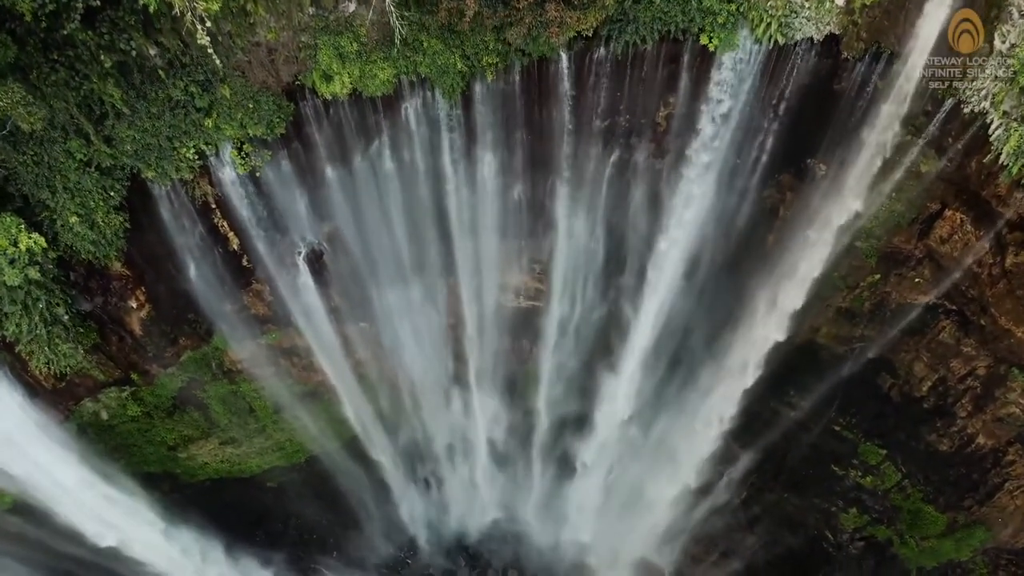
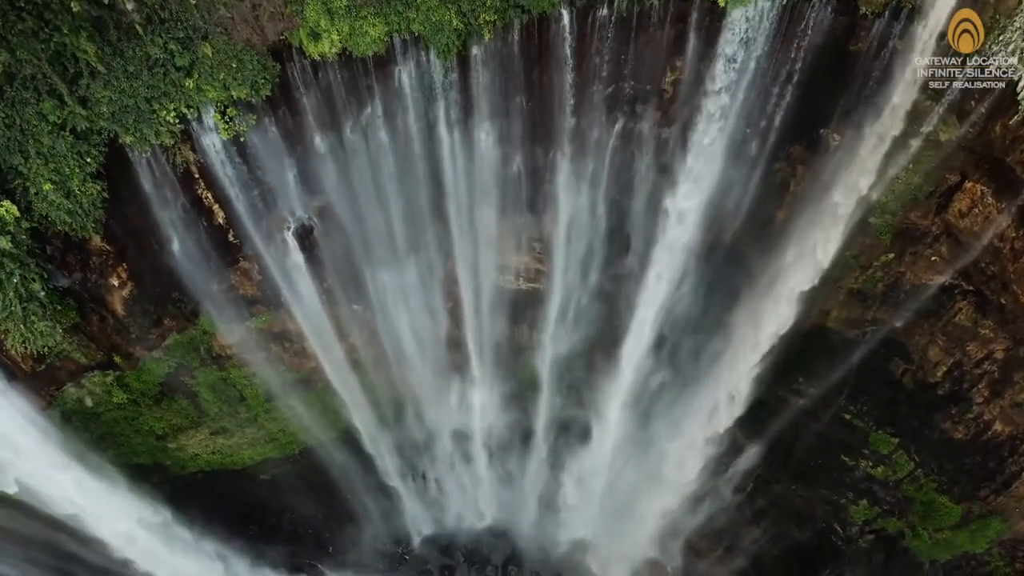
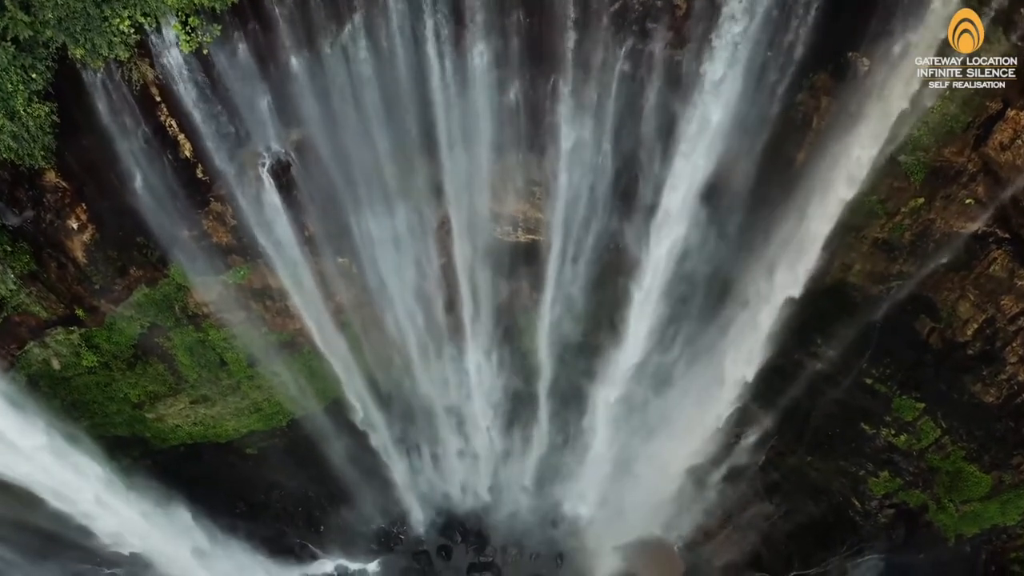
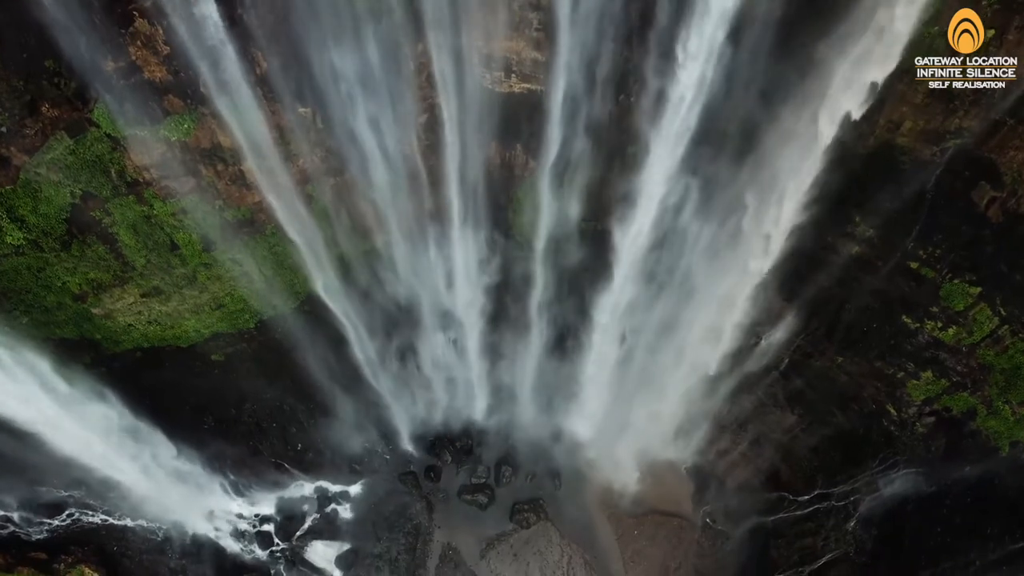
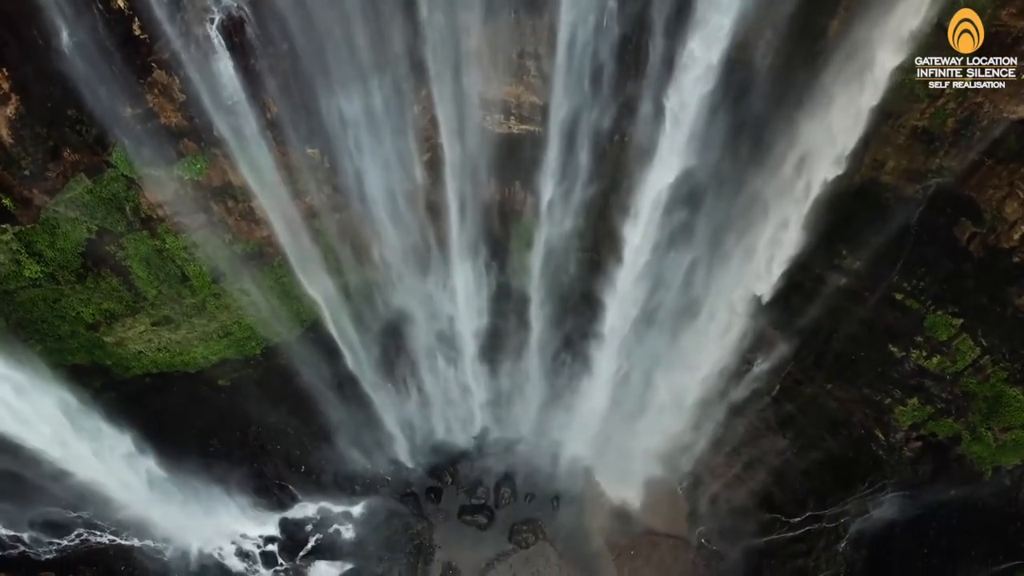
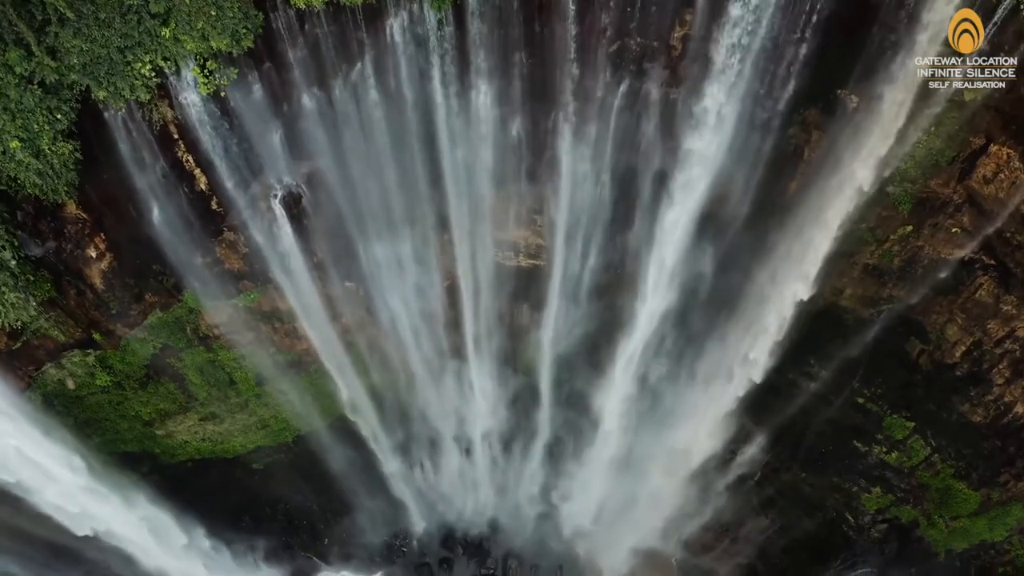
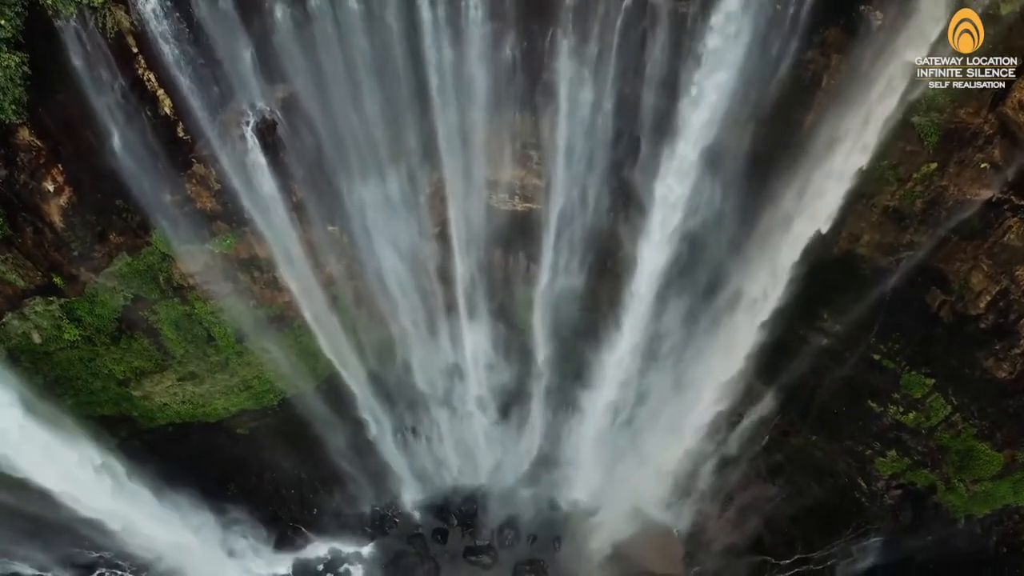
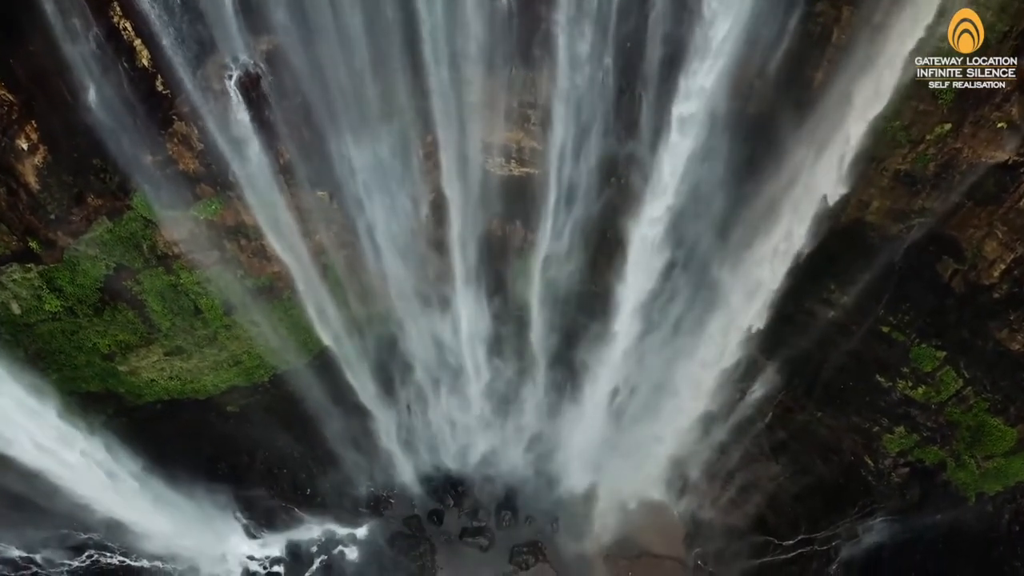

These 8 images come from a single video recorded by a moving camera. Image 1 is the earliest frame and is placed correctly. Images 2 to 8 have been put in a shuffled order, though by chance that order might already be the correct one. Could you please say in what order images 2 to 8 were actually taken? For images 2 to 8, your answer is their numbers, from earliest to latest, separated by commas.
2, 6, 3, 7, 8, 5, 4
